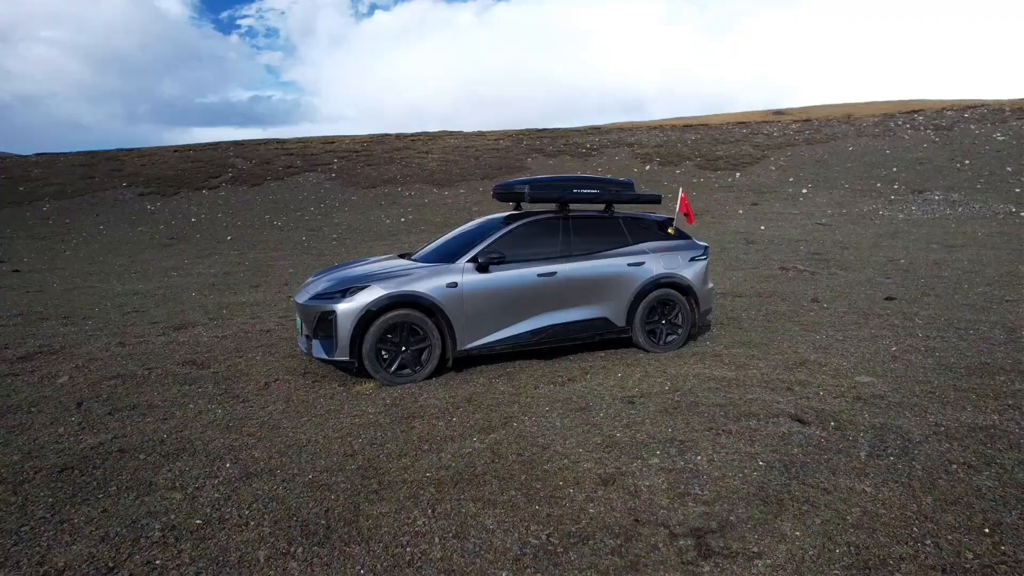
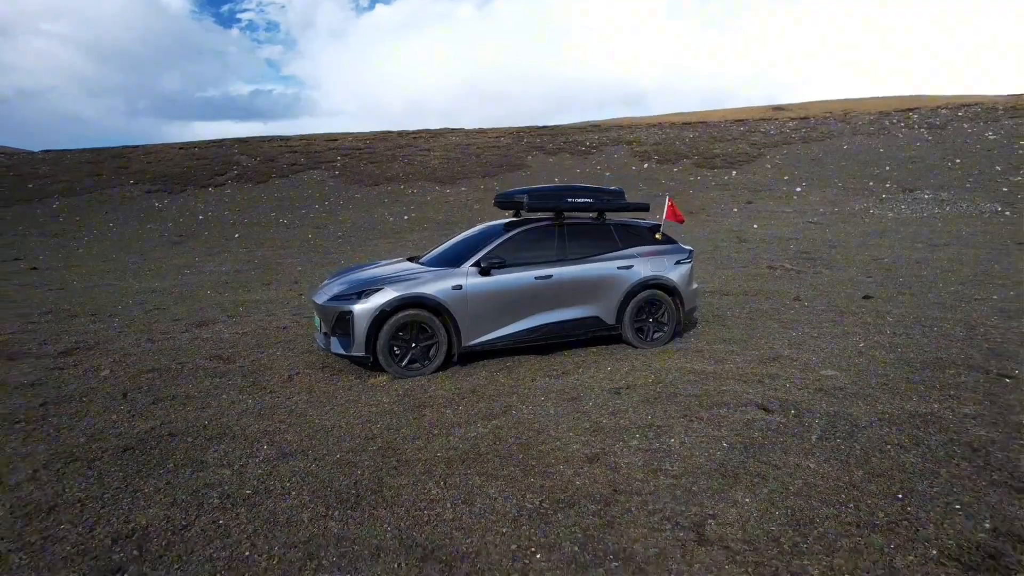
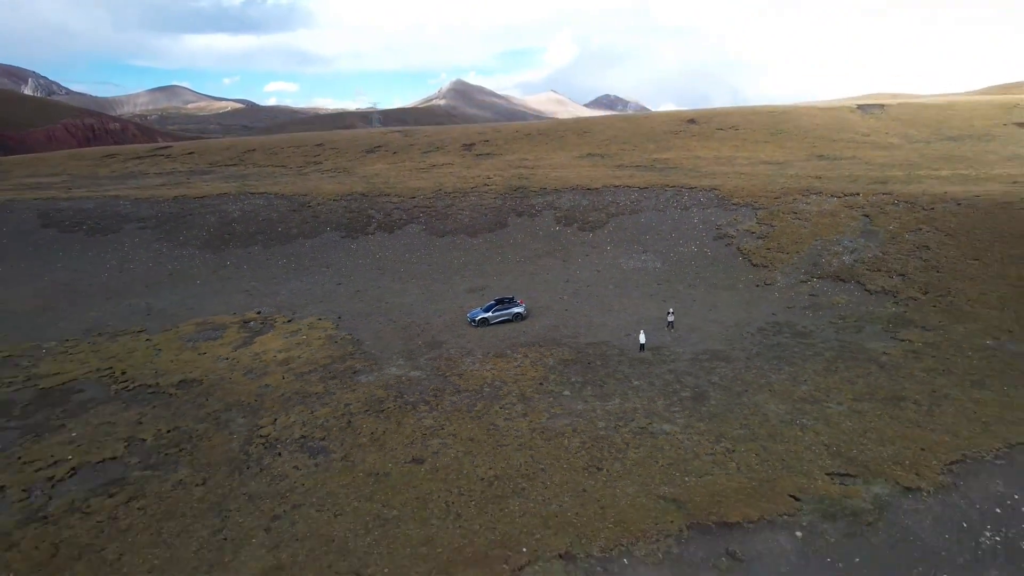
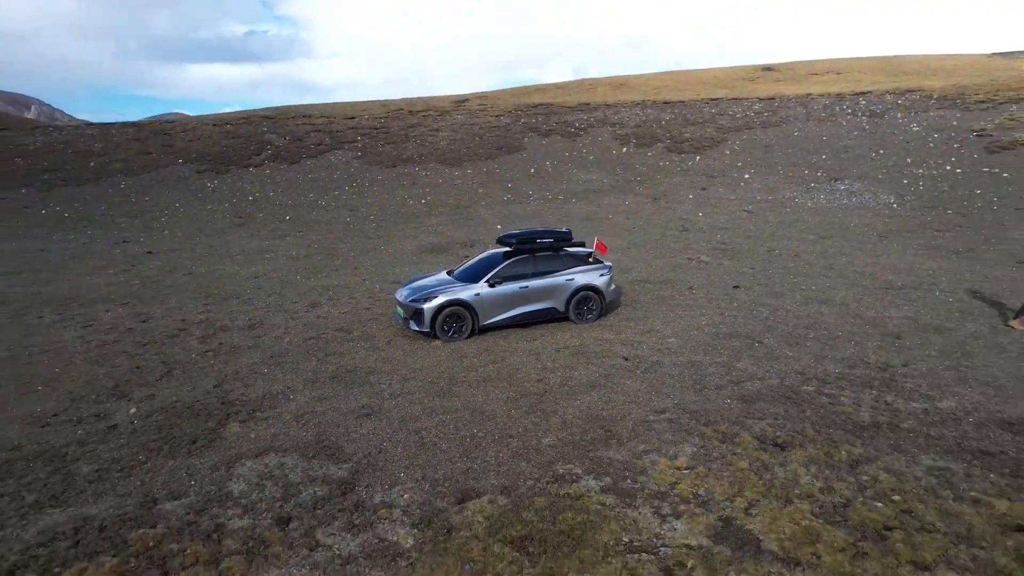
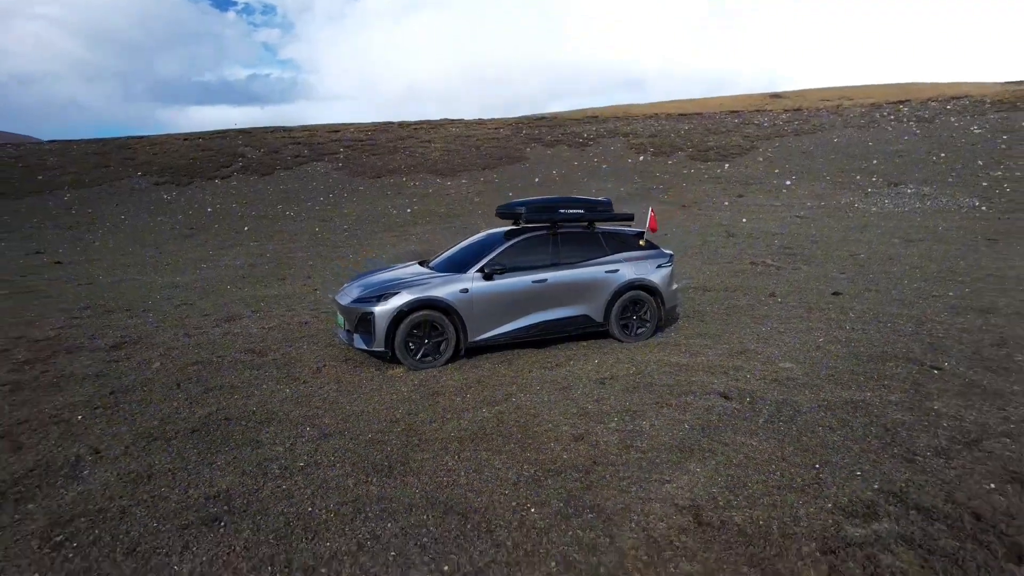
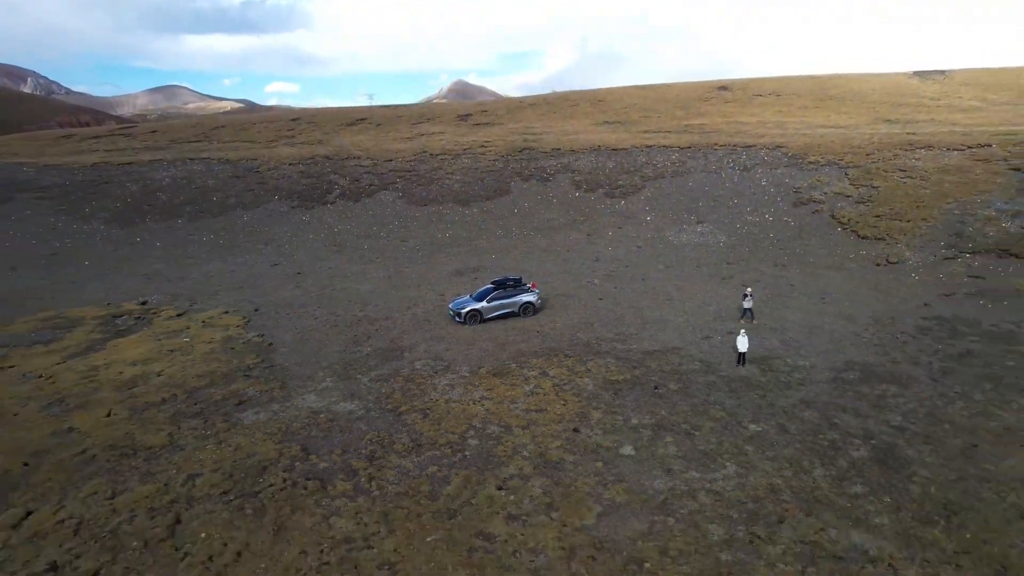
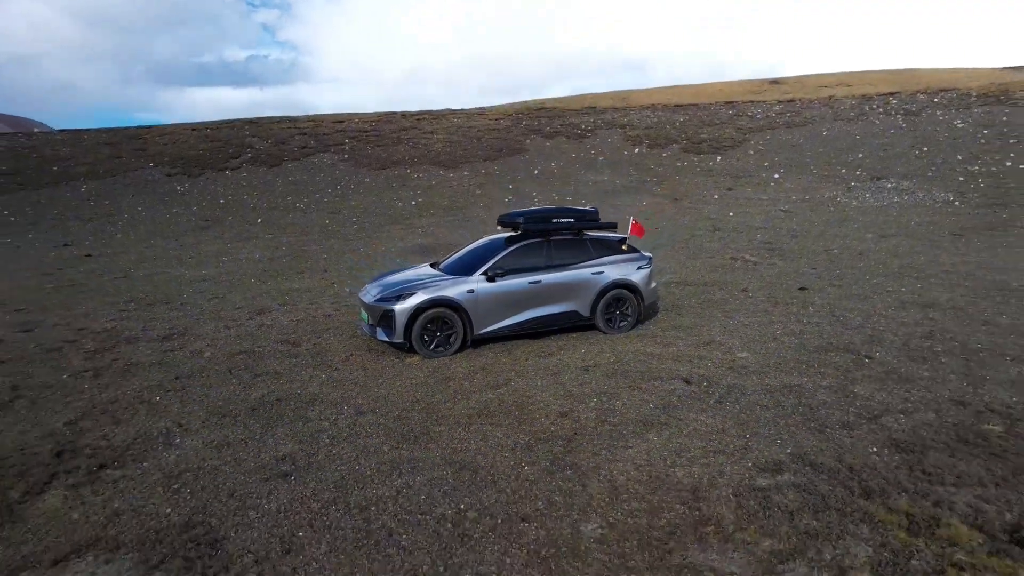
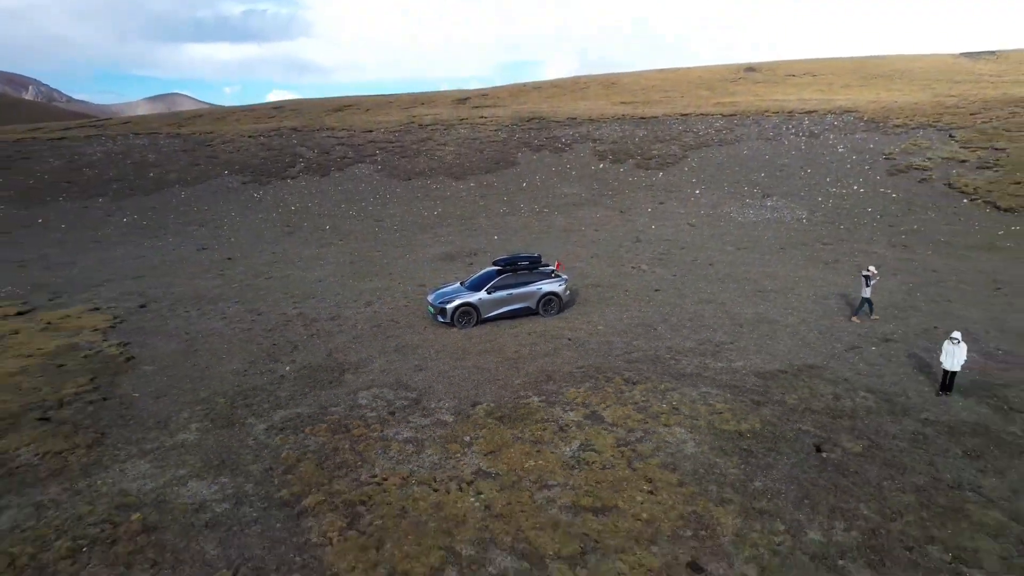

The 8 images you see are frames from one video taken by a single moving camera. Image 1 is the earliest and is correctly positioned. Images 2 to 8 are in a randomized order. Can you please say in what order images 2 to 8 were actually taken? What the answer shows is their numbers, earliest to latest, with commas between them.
2, 5, 7, 4, 8, 6, 3
